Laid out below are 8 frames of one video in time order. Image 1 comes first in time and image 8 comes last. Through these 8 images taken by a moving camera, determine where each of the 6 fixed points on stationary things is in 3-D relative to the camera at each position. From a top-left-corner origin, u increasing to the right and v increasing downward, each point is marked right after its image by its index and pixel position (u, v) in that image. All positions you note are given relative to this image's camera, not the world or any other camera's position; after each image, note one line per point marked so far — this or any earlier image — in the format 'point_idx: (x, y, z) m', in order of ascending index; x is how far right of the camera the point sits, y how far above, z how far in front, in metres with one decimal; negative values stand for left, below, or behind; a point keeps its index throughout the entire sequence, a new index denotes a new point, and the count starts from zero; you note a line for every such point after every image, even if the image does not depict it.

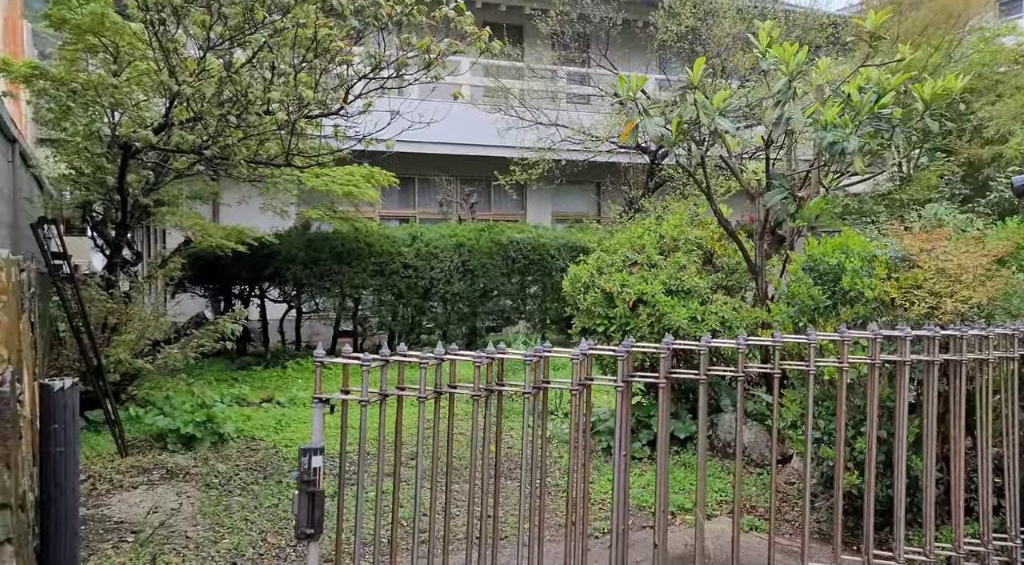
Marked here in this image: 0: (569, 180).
0: (+1.0, +1.7, +16.2) m
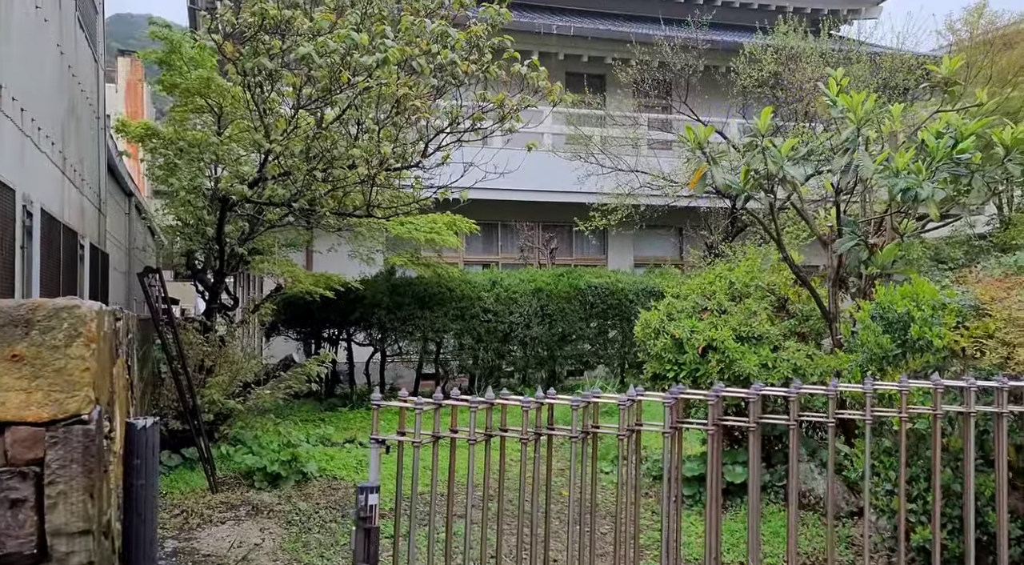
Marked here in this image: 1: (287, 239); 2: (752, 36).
0: (+2.3, +1.0, +16.3) m
1: (-2.4, +0.5, +10.4) m
2: (+4.1, +4.2, +16.8) m
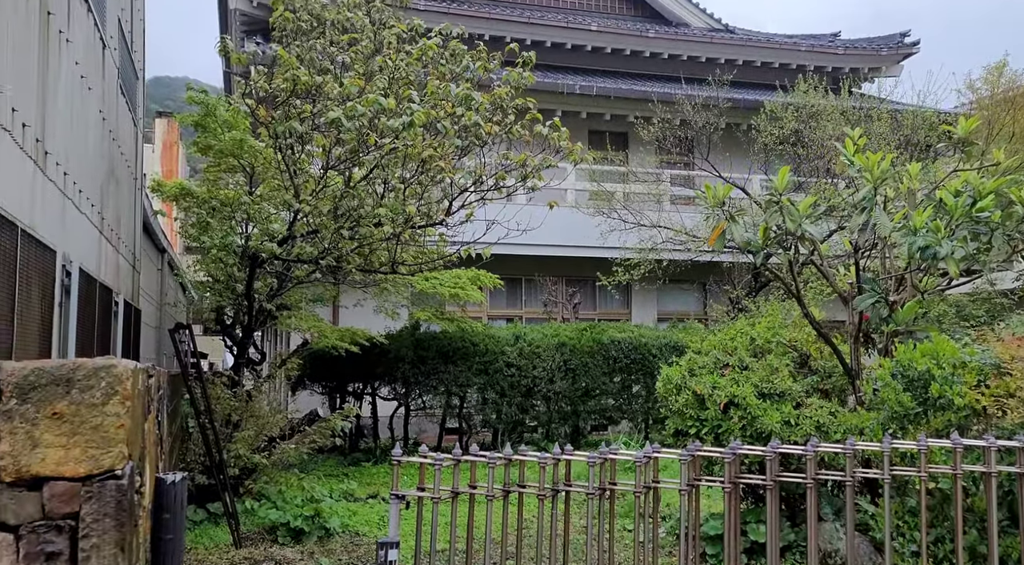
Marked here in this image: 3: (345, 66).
0: (+2.7, 0.0, +16.4) m
1: (-2.1, -0.1, +10.6) m
2: (+4.6, +3.3, +17.0) m
3: (-1.4, +1.8, +8.3) m
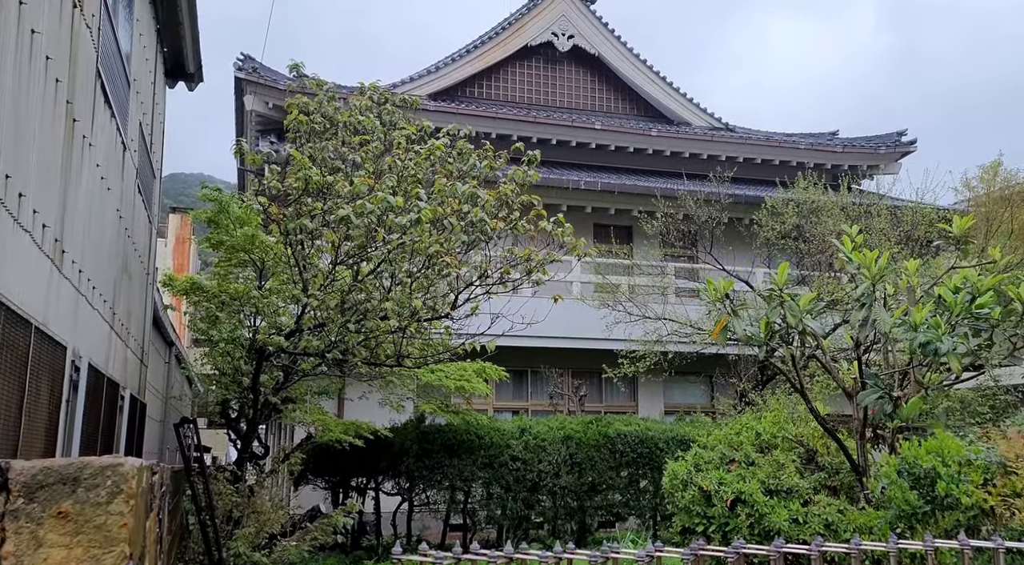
0: (+2.8, -1.5, +16.4) m
1: (-2.1, -1.2, +10.6) m
2: (+4.7, +1.6, +17.3) m
3: (-1.4, +1.0, +8.5) m
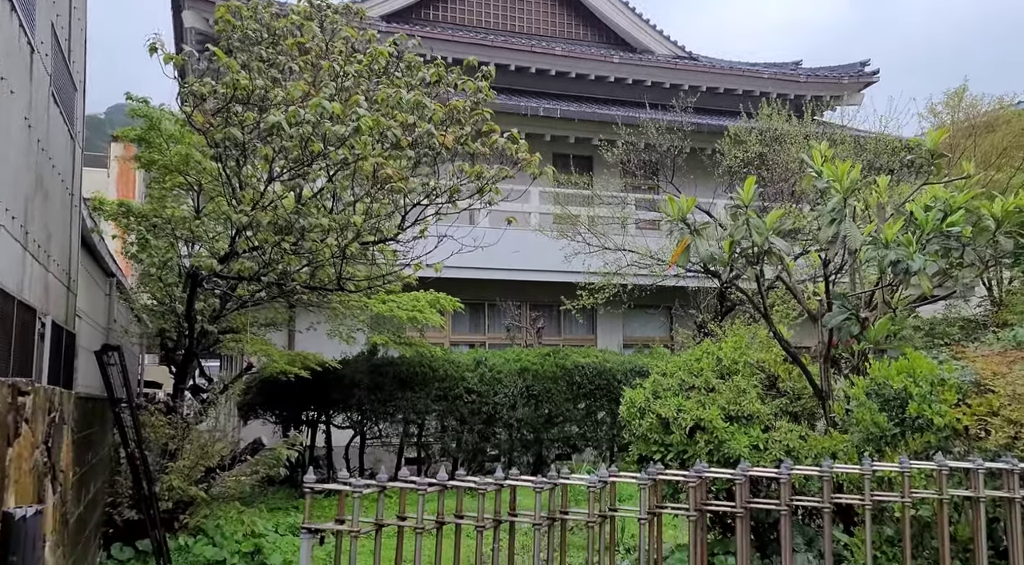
0: (+2.1, -0.4, +16.1) m
1: (-2.6, -0.4, +10.1) m
2: (+3.9, +2.9, +16.9) m
3: (-1.8, +1.7, +7.9) m
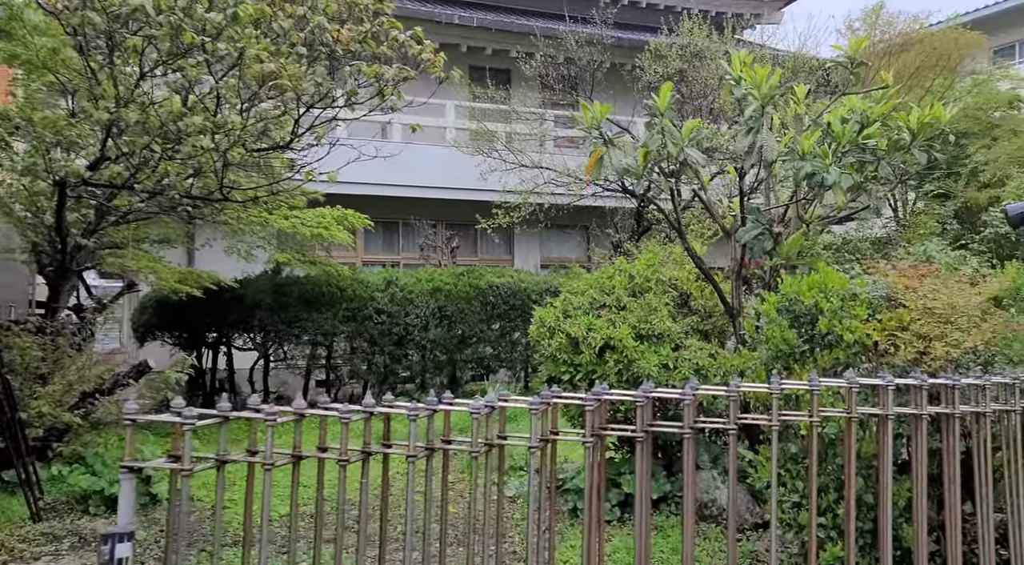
0: (+0.7, +1.0, +15.8) m
1: (-3.5, +0.5, +9.5) m
2: (+2.5, +4.2, +16.5) m
3: (-2.5, +2.3, +7.2) m
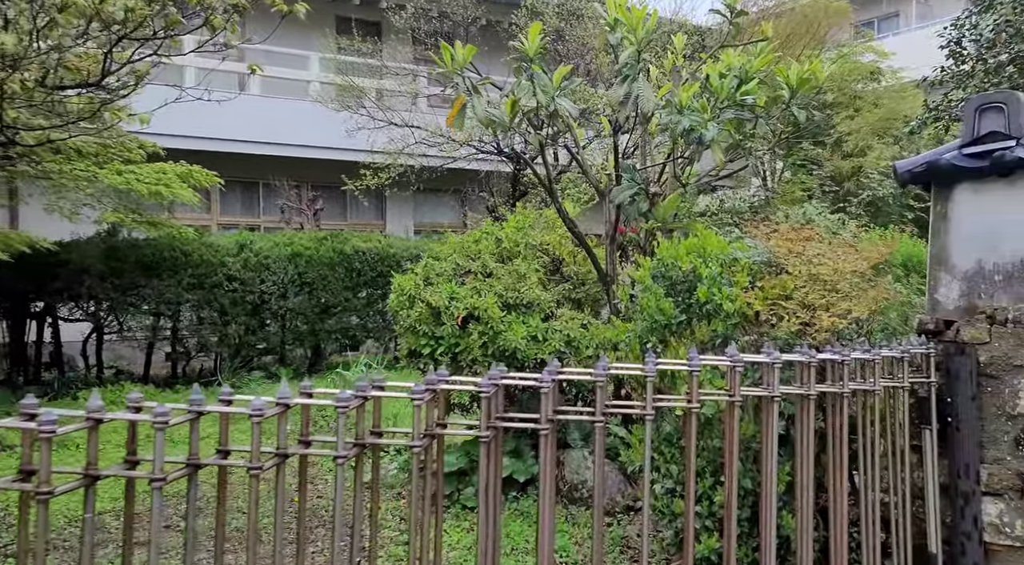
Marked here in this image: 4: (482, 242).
0: (-1.3, +1.5, +15.0) m
1: (-4.7, +0.8, +8.3) m
2: (+0.4, +4.8, +15.8) m
3: (-3.5, +2.6, +6.1) m
4: (-0.2, +0.3, +6.9) m
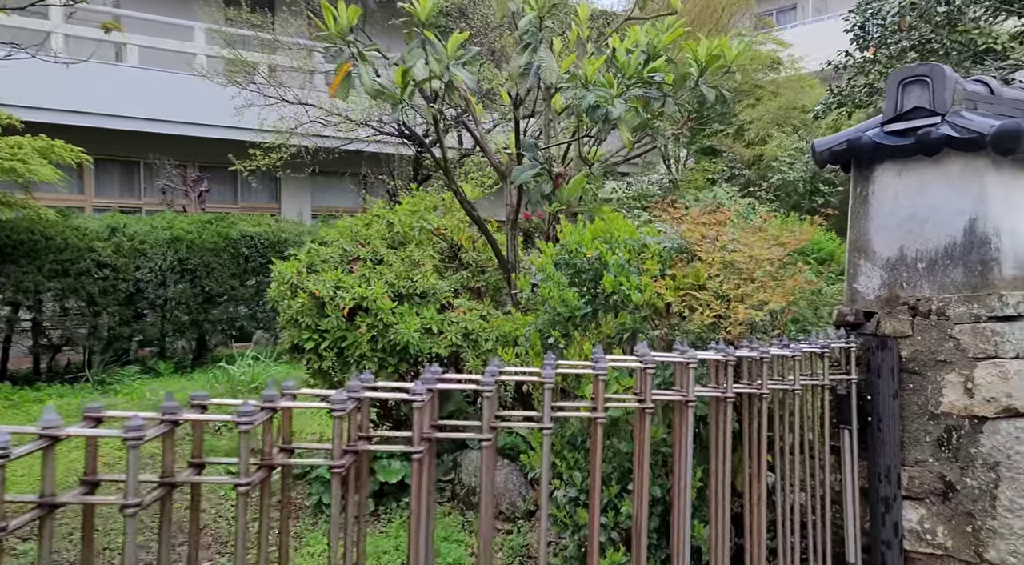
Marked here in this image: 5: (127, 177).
0: (-2.8, +1.7, +14.3) m
1: (-5.5, +0.9, +7.3) m
2: (-1.2, +5.0, +15.2) m
3: (-4.1, +2.7, +5.1) m
4: (-0.9, +0.4, +6.3) m
5: (-5.1, +1.4, +12.7) m
